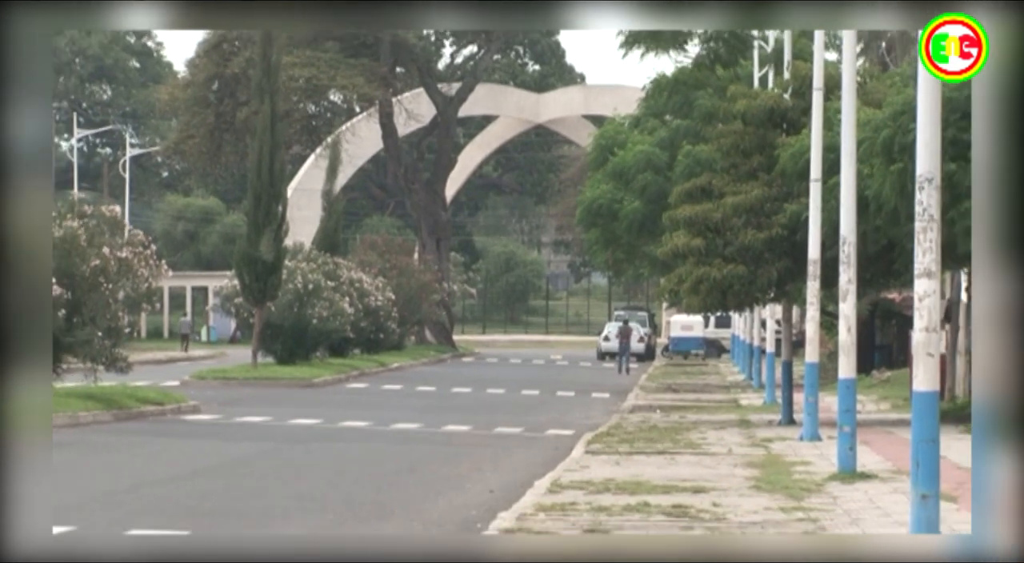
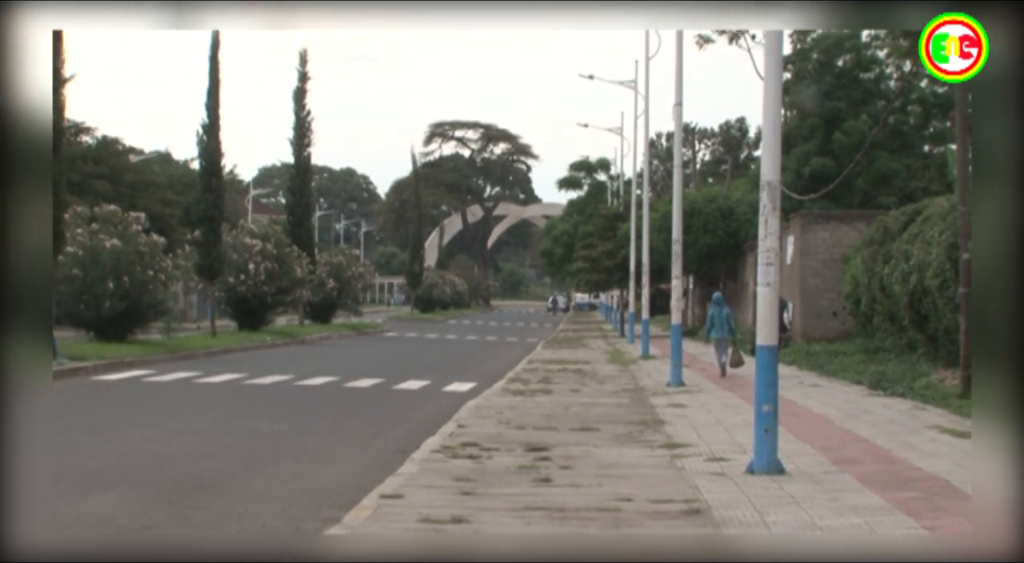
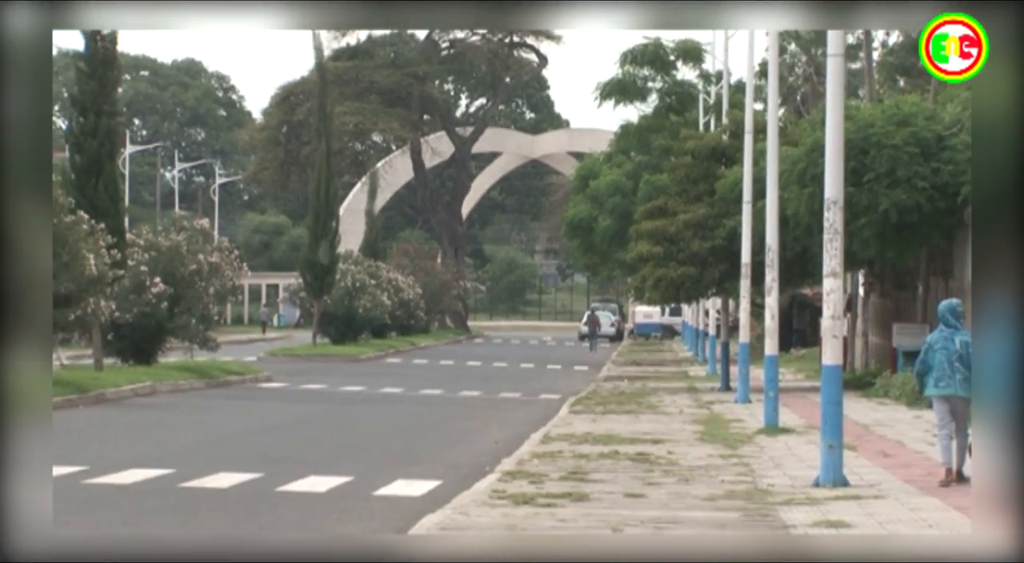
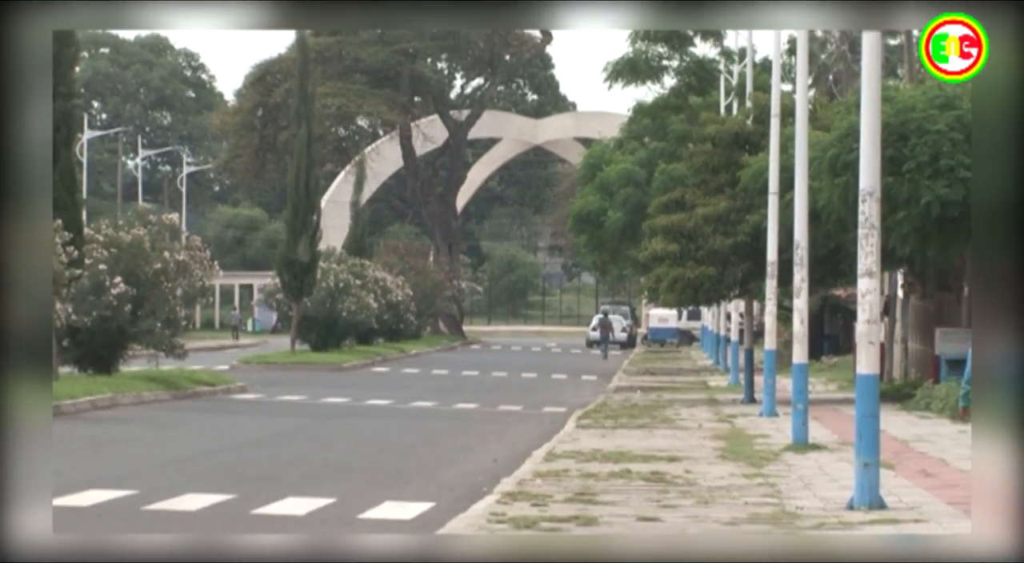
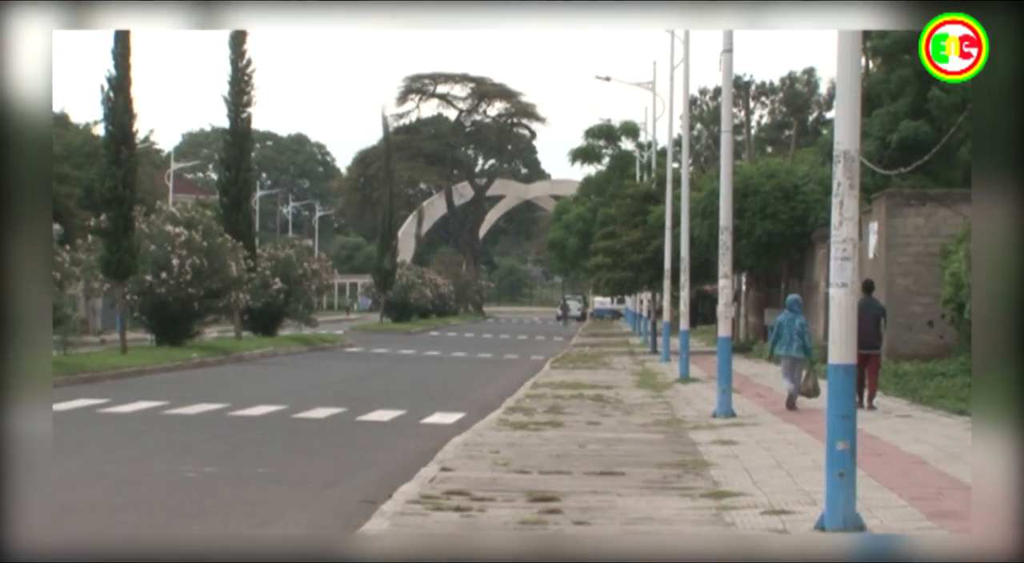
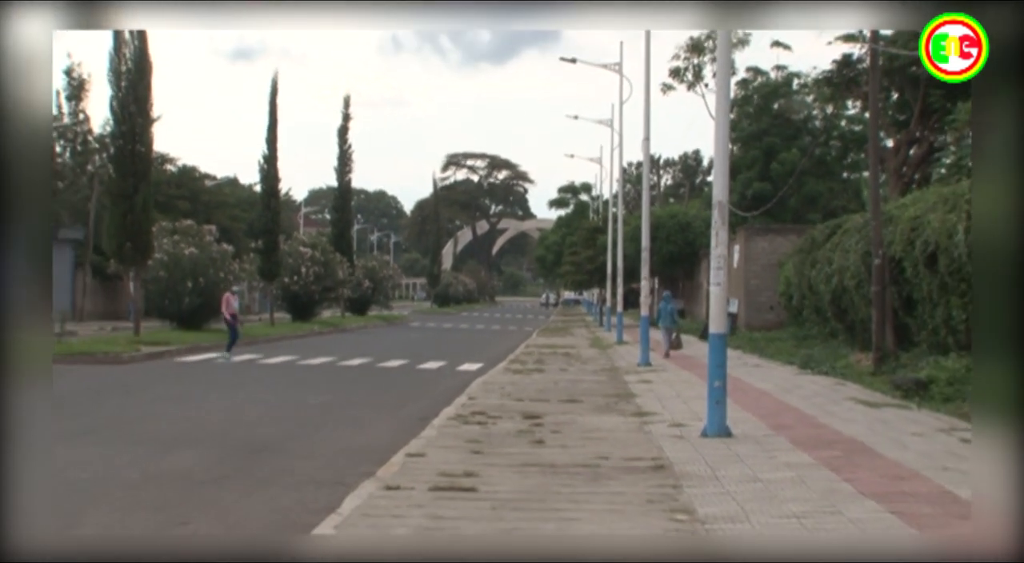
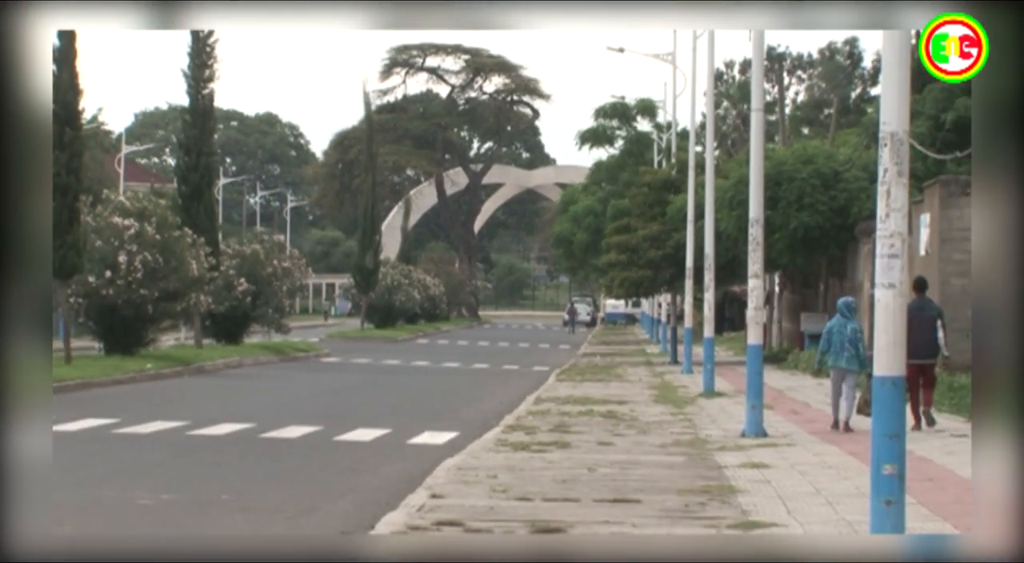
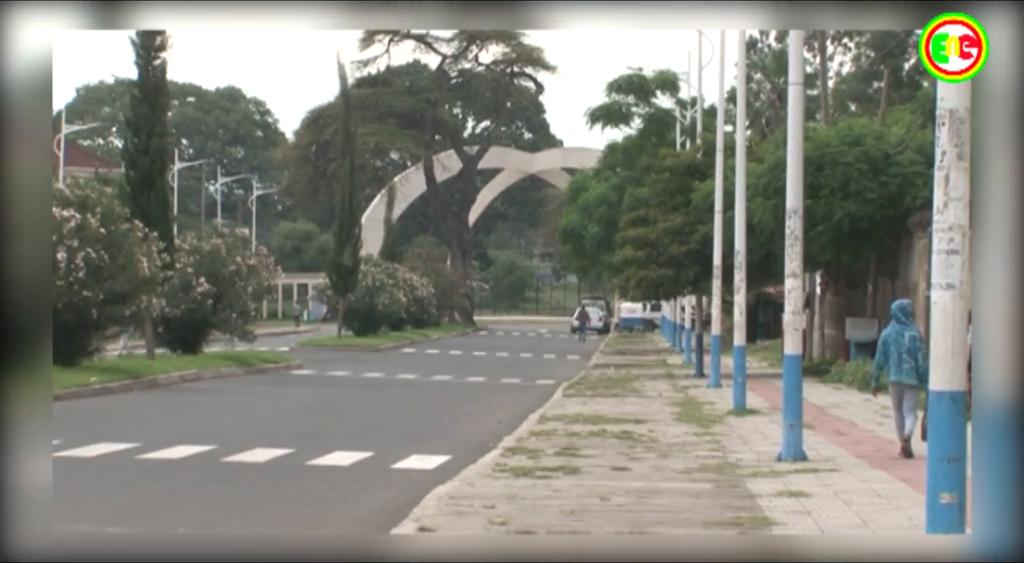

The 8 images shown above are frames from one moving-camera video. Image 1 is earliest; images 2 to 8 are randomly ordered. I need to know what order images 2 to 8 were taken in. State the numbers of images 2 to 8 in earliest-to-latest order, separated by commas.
4, 3, 8, 7, 5, 2, 6
